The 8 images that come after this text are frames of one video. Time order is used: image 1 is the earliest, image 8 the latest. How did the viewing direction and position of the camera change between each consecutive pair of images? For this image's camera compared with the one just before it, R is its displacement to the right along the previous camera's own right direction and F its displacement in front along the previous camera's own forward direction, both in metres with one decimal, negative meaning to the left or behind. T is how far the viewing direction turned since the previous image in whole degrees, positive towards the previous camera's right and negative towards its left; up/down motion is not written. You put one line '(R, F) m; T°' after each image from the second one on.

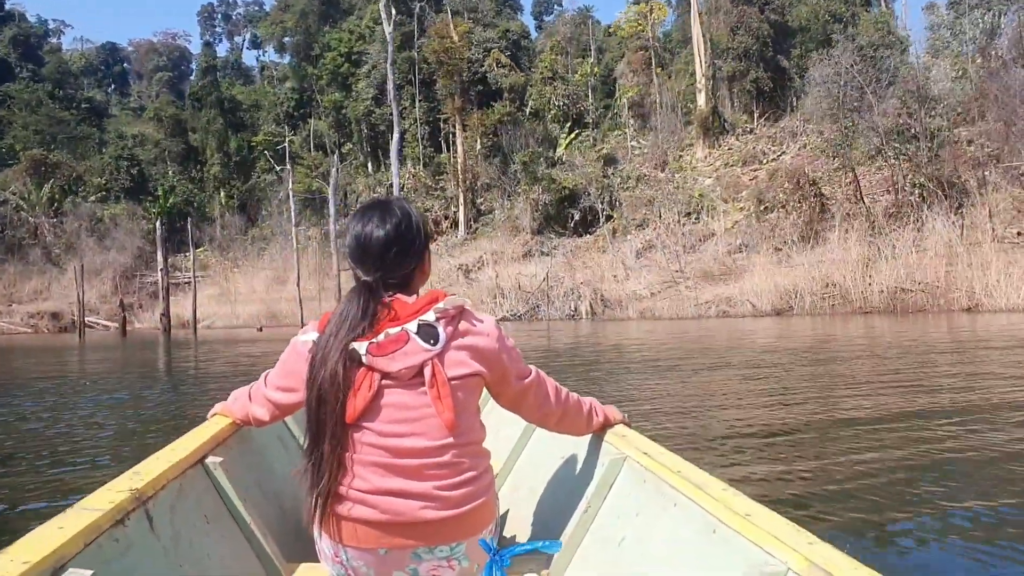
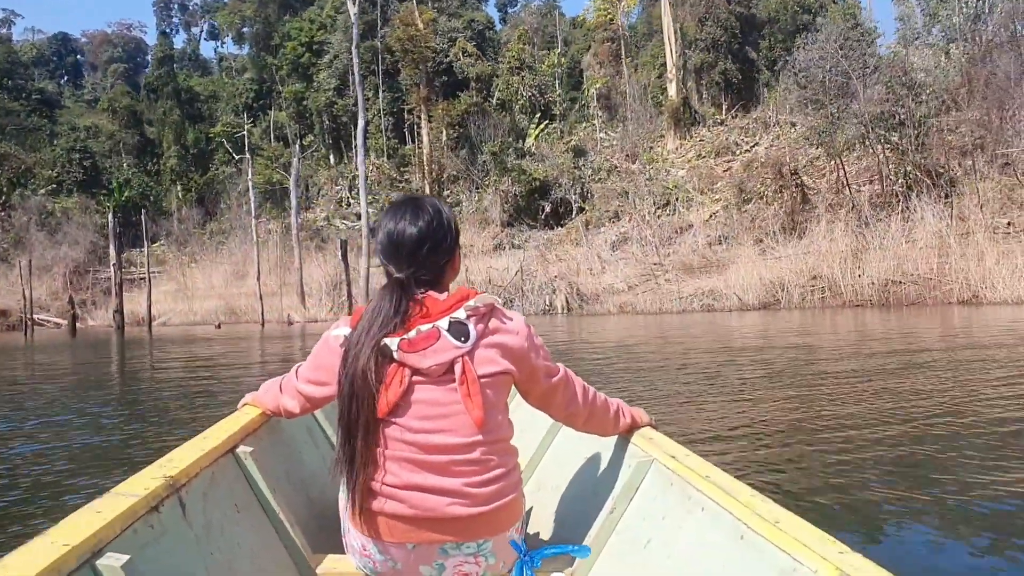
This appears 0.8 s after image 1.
(-0.1, +0.5) m; +2°
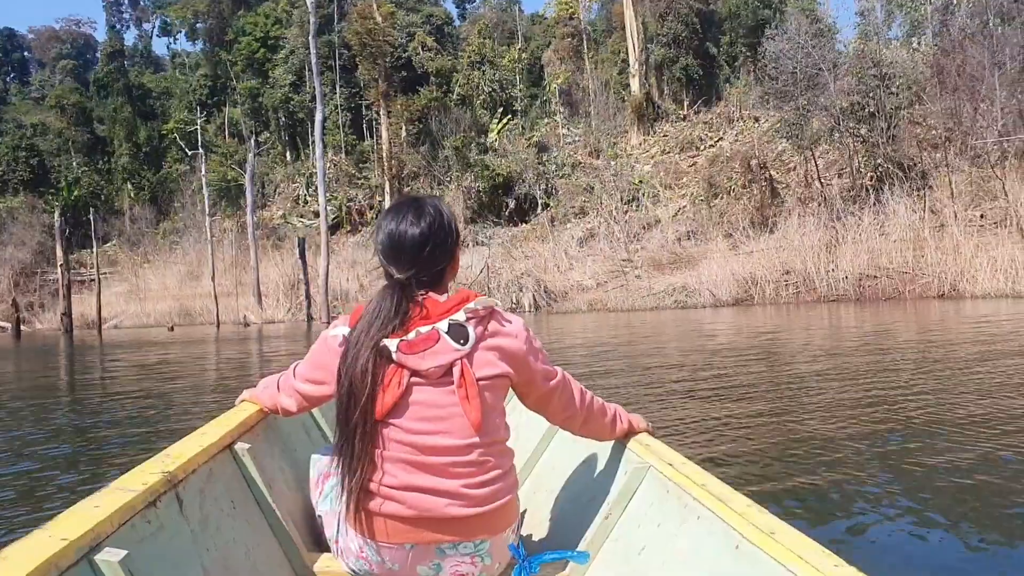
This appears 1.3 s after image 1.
(-0.1, +0.3) m; +2°
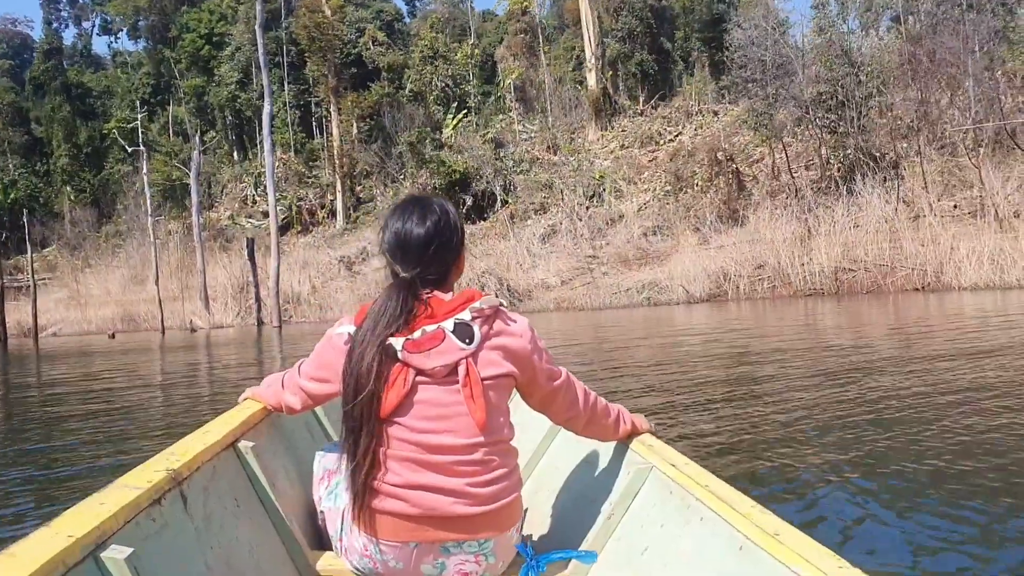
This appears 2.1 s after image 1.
(-0.1, +0.5) m; +3°
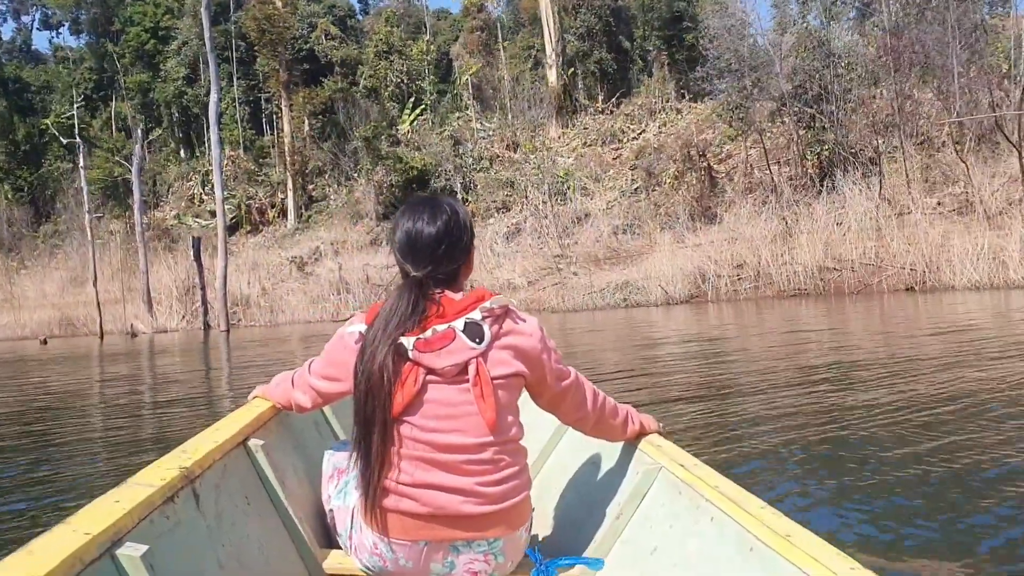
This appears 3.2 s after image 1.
(-0.1, +0.6) m; +3°
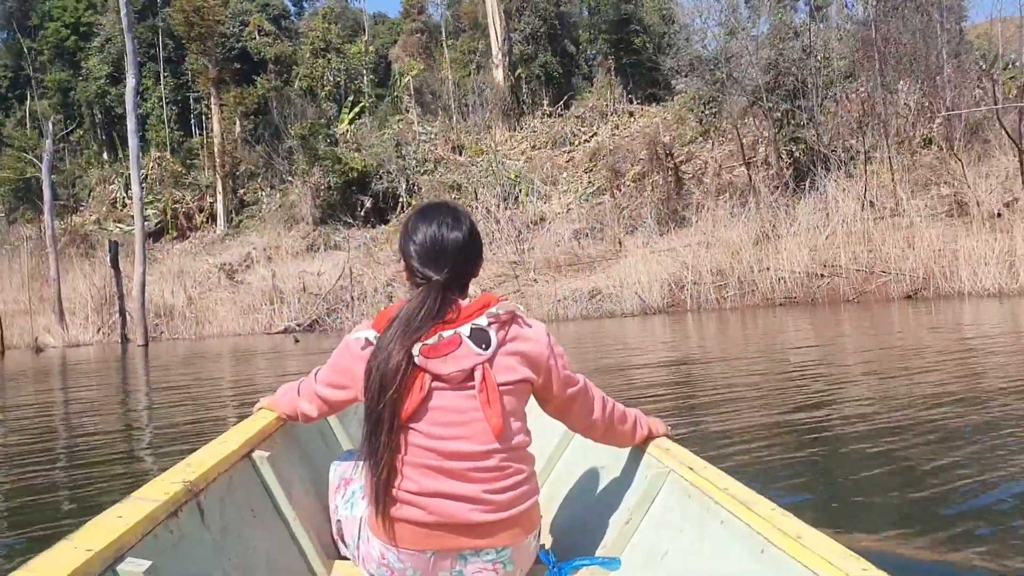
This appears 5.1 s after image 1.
(-0.2, +0.9) m; +4°
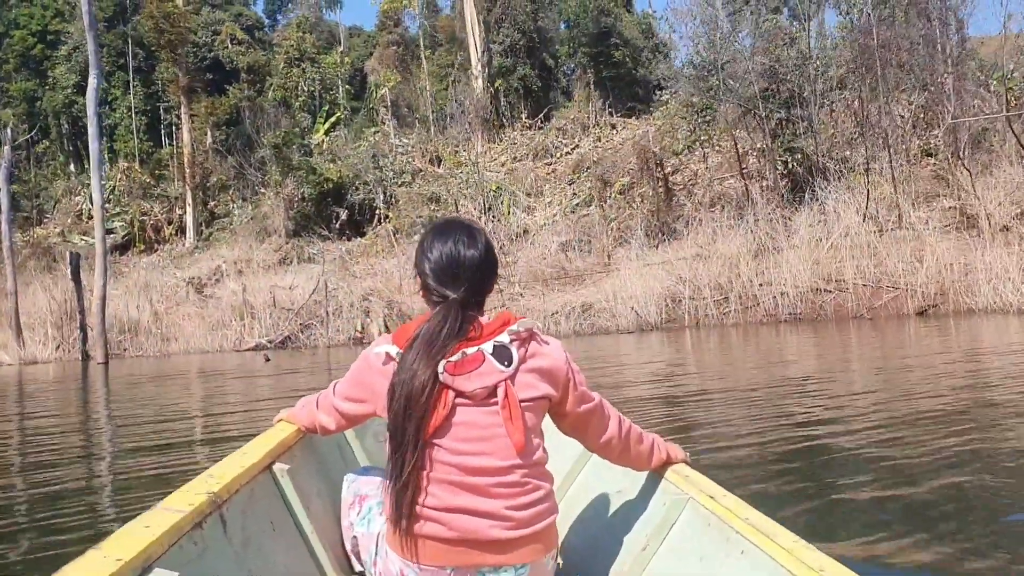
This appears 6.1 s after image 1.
(-0.1, +0.5) m; +2°
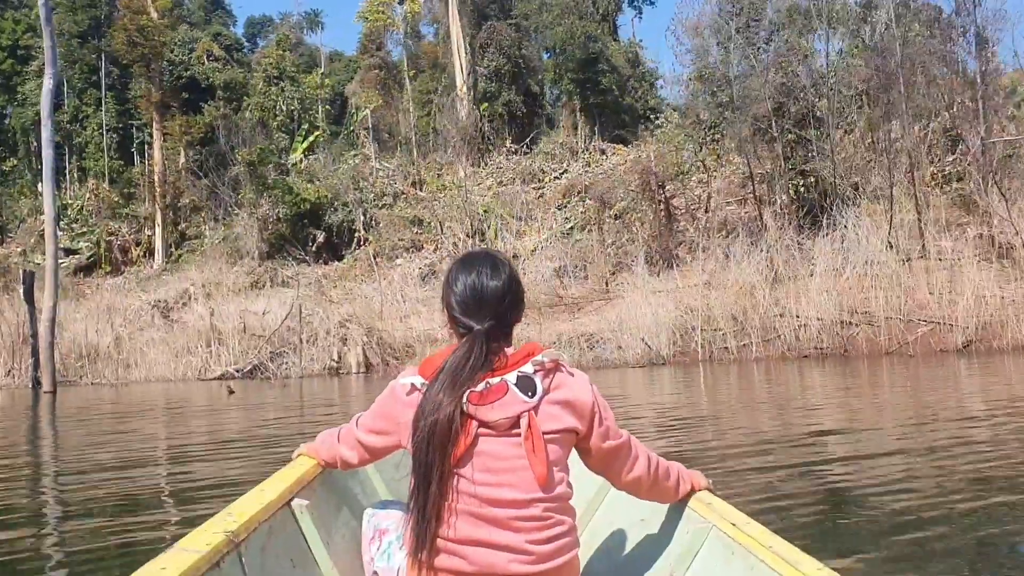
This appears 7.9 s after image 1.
(-0.1, +0.7) m; +1°
